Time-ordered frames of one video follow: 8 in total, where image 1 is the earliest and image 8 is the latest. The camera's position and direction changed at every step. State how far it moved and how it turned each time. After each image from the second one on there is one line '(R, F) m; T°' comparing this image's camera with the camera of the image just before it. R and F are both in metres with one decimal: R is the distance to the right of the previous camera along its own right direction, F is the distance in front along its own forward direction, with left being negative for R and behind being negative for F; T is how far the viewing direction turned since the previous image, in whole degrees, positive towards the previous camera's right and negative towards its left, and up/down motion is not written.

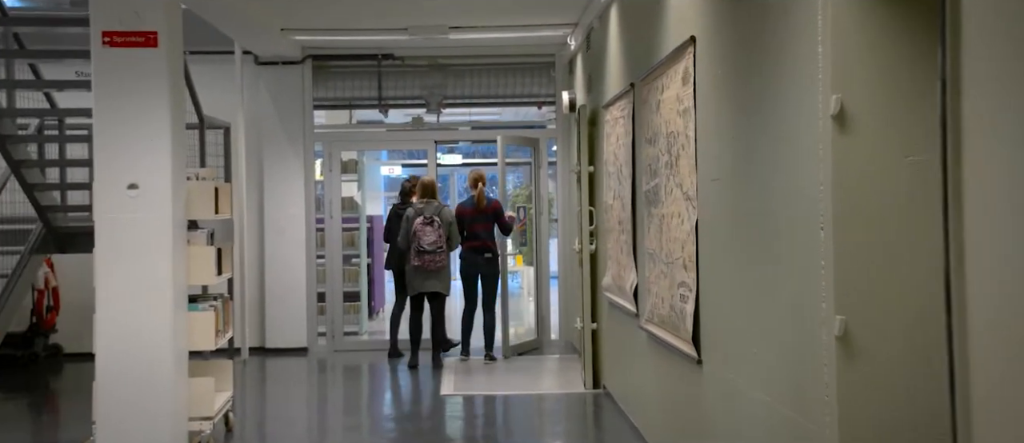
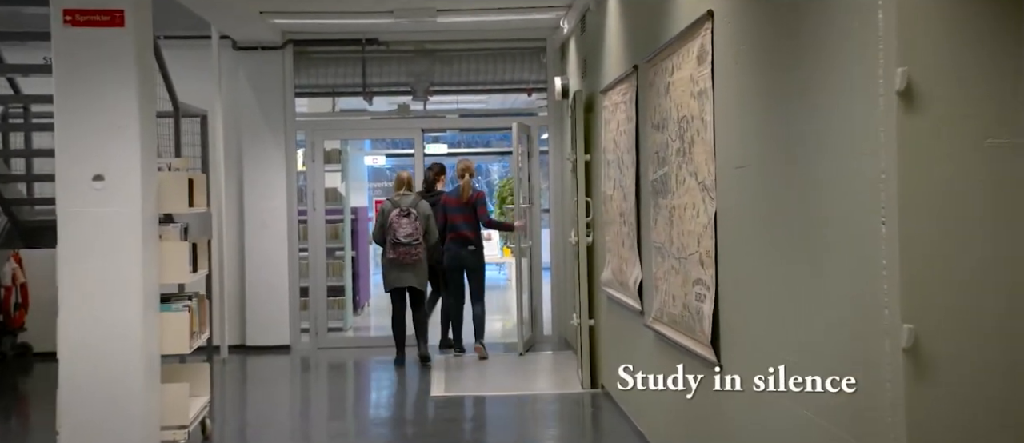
(-0.1, +0.3) m; +1°
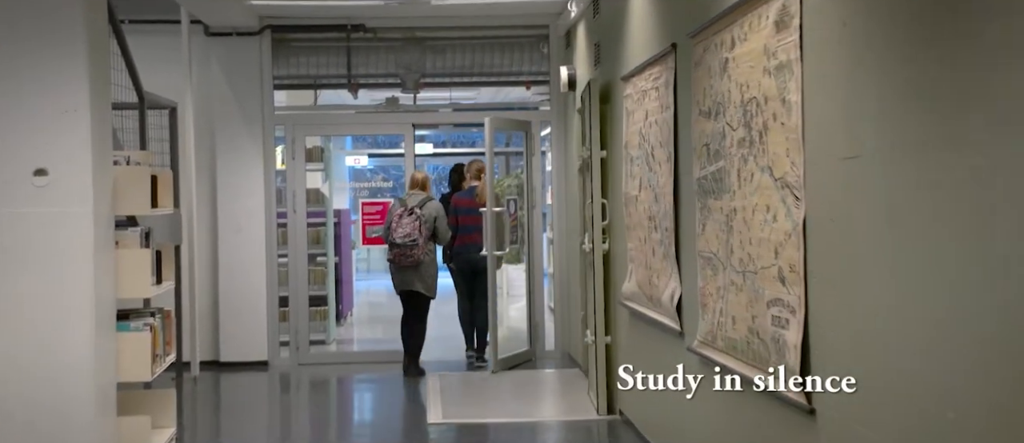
(-0.1, +0.7) m; +1°
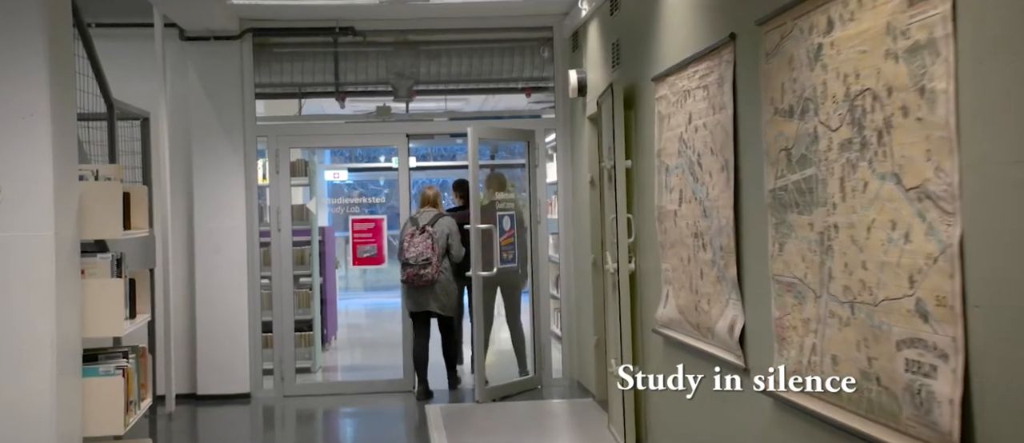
(-0.2, +0.6) m; +1°
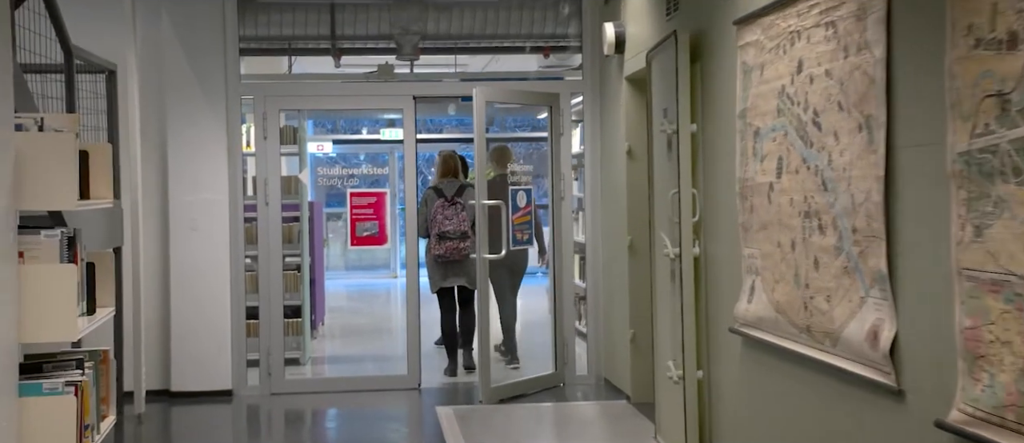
(-0.3, +0.8) m; +1°
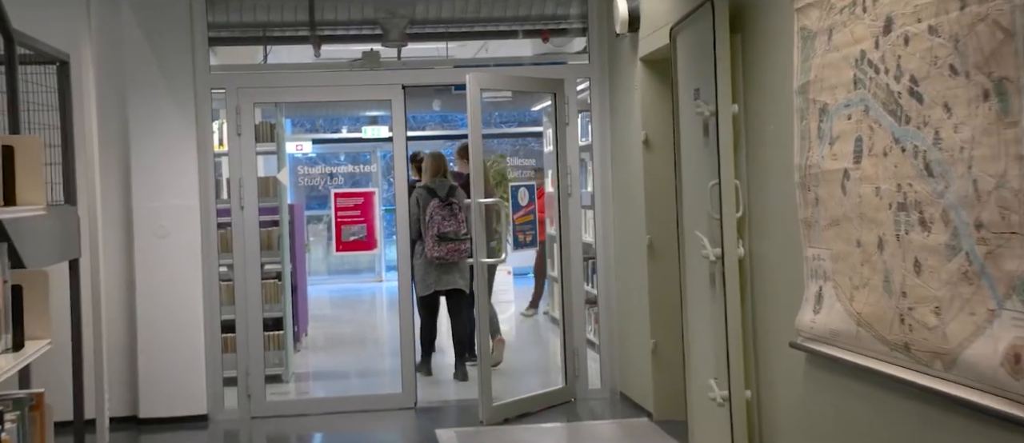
(-0.1, +0.6) m; +1°
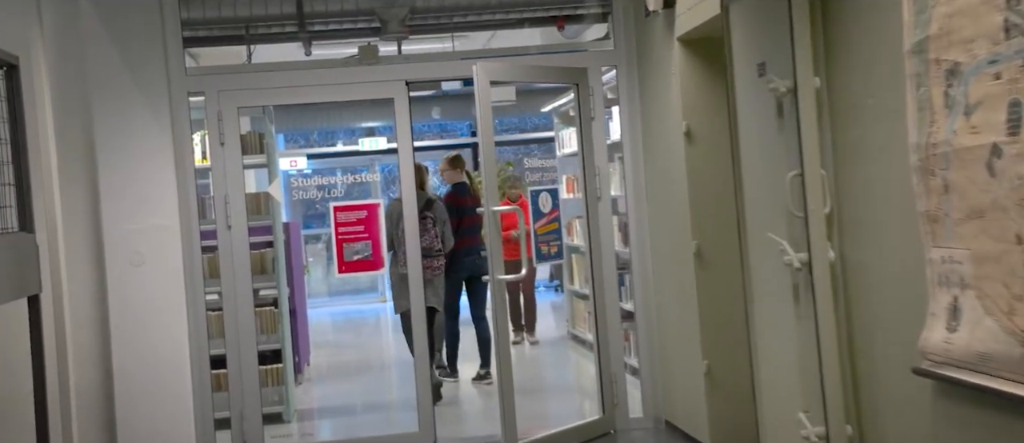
(-0.1, +0.7) m; 0°
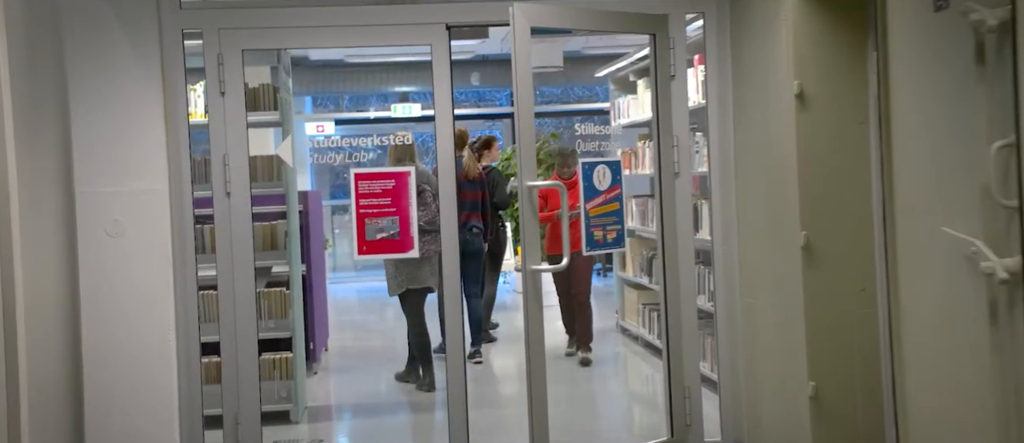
(-0.1, +0.9) m; -2°
